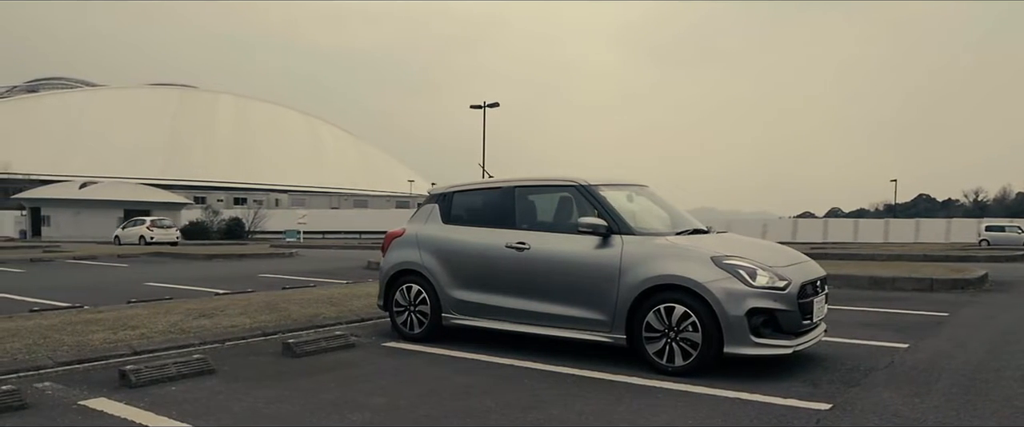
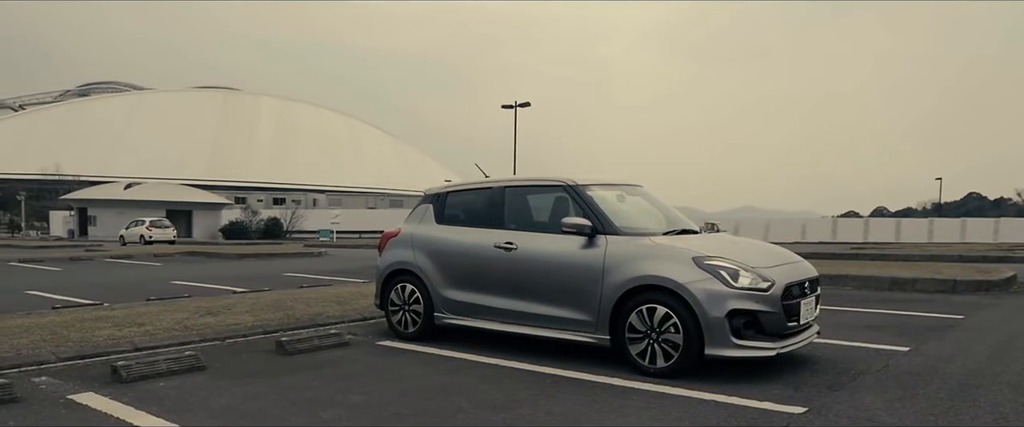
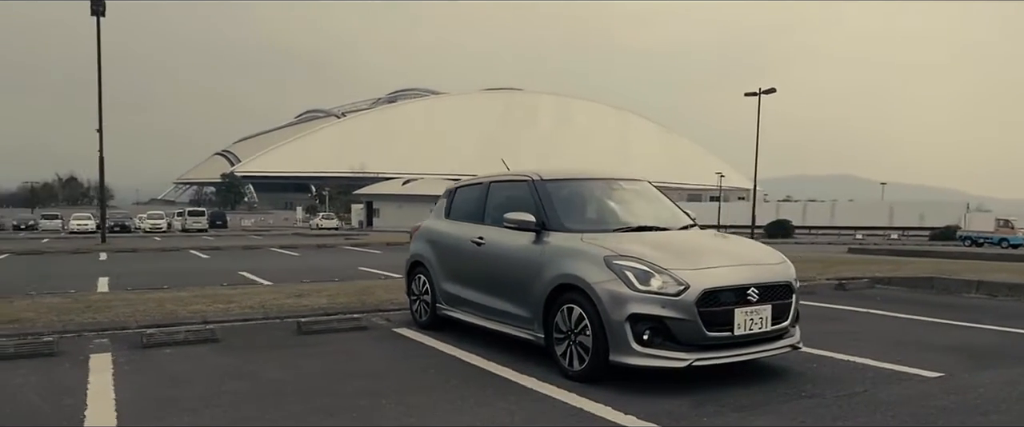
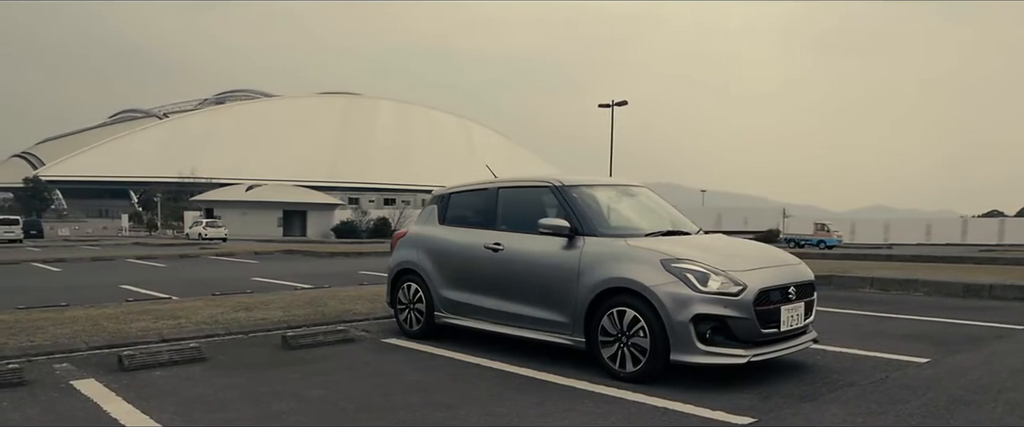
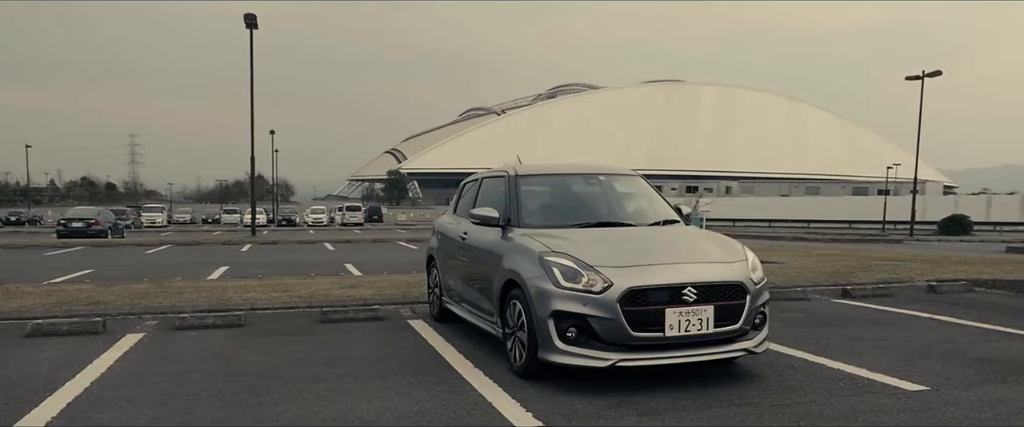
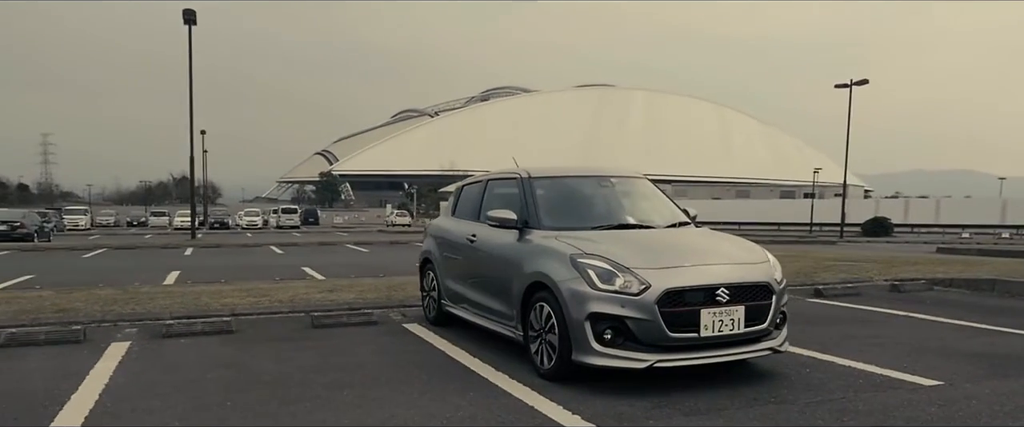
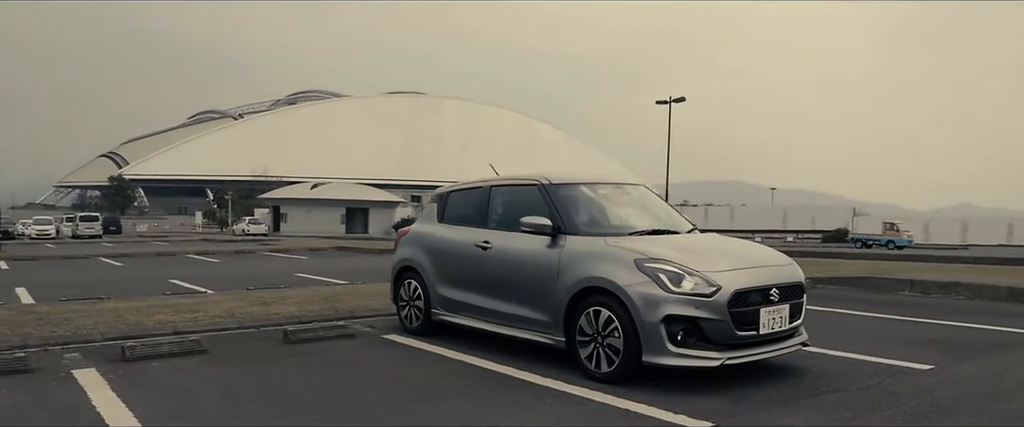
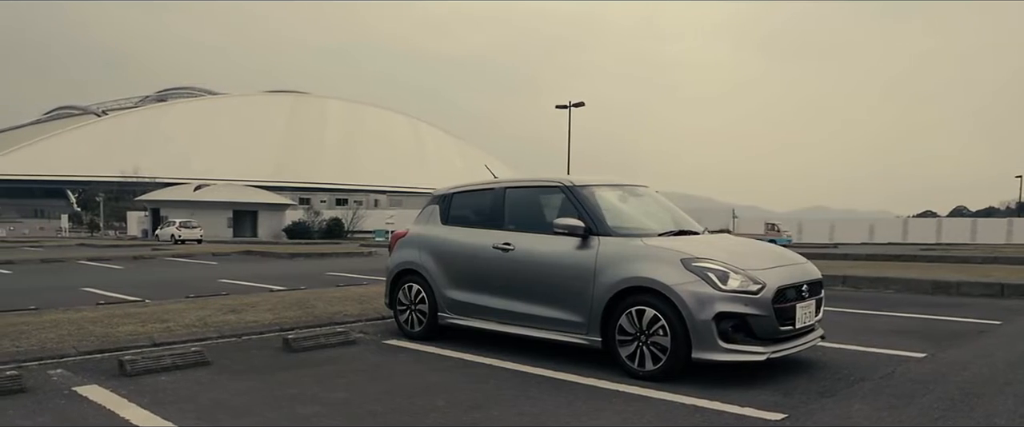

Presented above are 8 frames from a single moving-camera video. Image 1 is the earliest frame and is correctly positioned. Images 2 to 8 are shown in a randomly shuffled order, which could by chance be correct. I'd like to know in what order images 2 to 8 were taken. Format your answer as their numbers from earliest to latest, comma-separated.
2, 8, 4, 7, 3, 6, 5
